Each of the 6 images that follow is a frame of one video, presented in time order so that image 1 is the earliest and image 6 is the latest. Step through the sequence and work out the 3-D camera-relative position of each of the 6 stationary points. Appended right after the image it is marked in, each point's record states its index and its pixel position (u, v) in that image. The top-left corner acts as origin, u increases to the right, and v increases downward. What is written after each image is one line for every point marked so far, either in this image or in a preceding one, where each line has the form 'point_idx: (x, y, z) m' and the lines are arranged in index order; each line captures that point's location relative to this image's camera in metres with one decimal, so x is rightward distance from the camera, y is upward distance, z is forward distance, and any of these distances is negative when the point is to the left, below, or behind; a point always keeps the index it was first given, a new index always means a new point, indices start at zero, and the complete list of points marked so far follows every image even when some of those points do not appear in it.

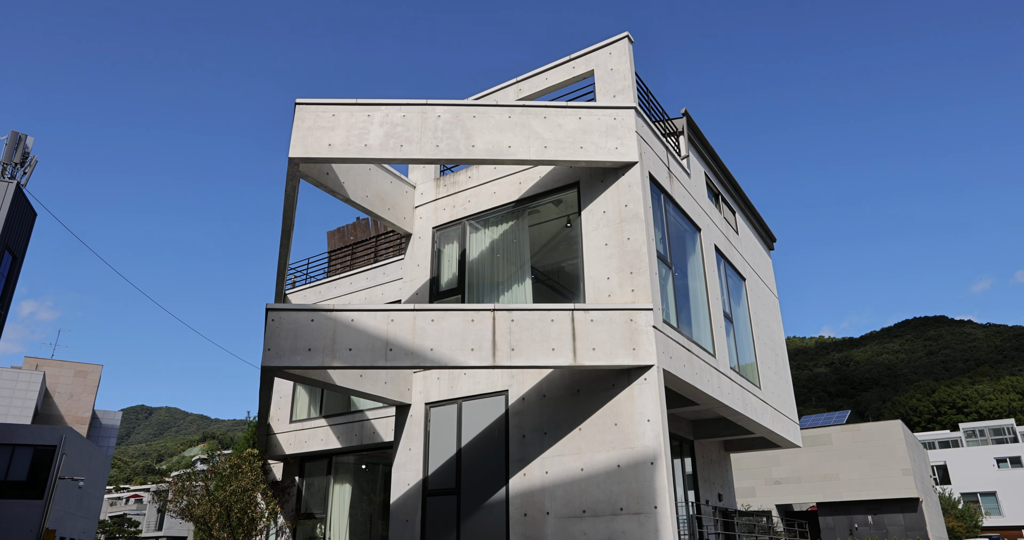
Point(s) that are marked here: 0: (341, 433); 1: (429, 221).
0: (-4.1, -3.9, +15.3) m
1: (-1.6, +0.9, +12.3) m
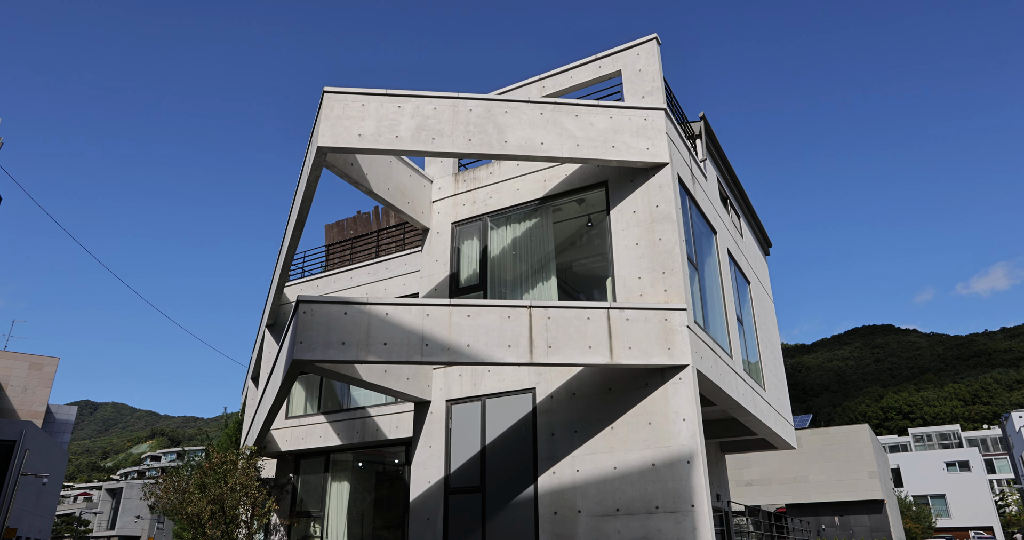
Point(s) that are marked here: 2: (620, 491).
0: (-4.1, -3.8, +15.0) m
1: (-1.2, +1.0, +12.2) m
2: (+1.5, -3.0, +8.7) m
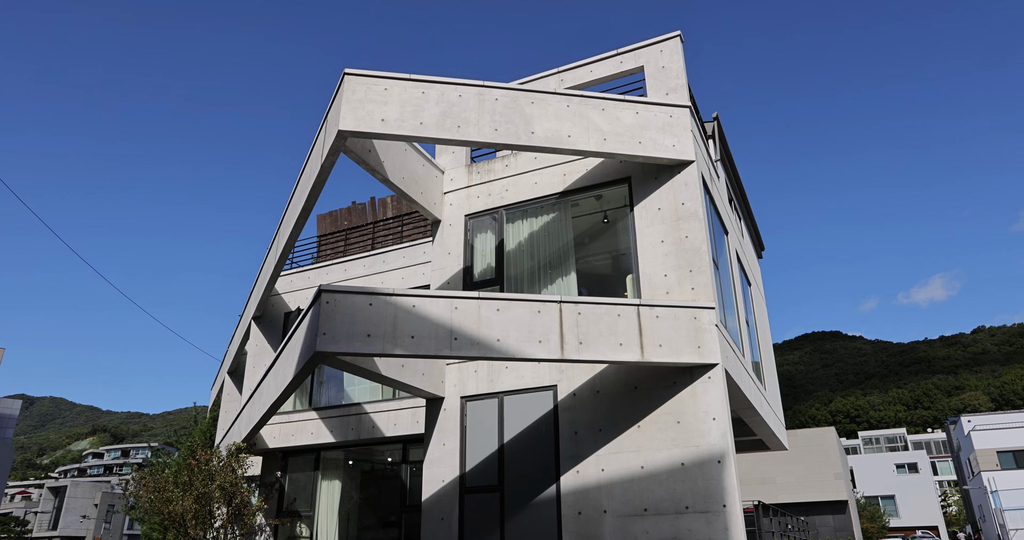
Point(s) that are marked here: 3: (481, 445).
0: (-4.1, -3.6, +14.6) m
1: (-1.0, +1.1, +11.8) m
2: (+1.8, -3.0, +8.6) m
3: (-0.5, -2.7, +9.9) m
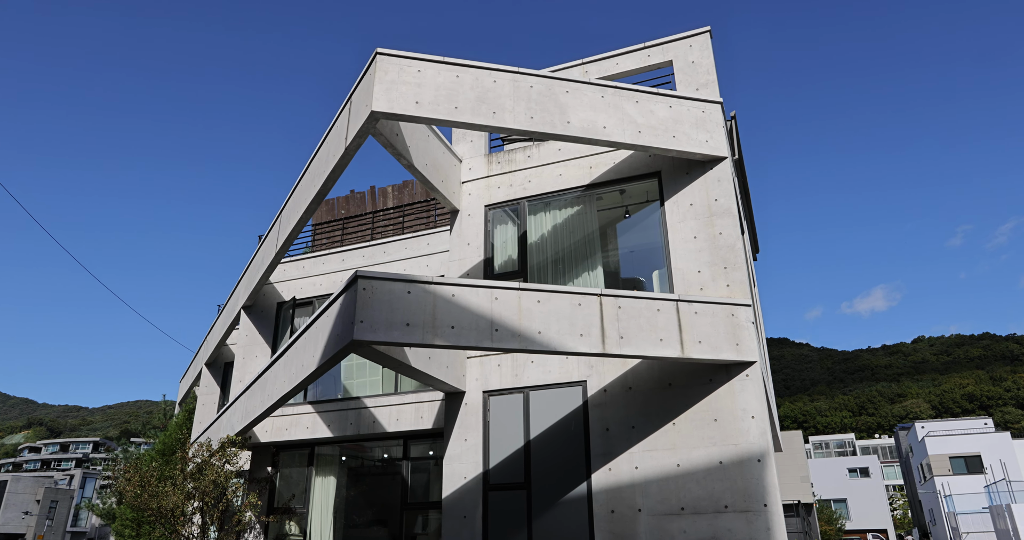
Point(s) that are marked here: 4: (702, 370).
0: (-4.0, -3.4, +14.1) m
1: (-0.6, +1.3, +11.5) m
2: (+2.3, -2.9, +8.4) m
3: (-0.1, -2.6, +9.6) m
4: (+2.7, -1.4, +8.9) m
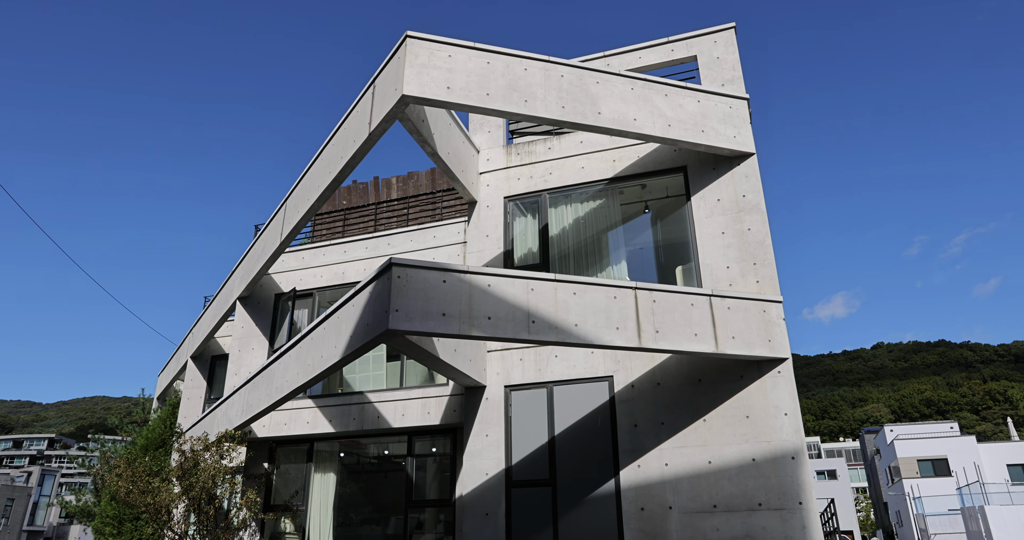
0: (-3.9, -3.2, +13.7) m
1: (-0.2, +1.4, +11.3) m
2: (+2.7, -2.8, +8.3) m
3: (+0.2, -2.5, +9.4) m
4: (+3.1, -1.3, +8.8) m
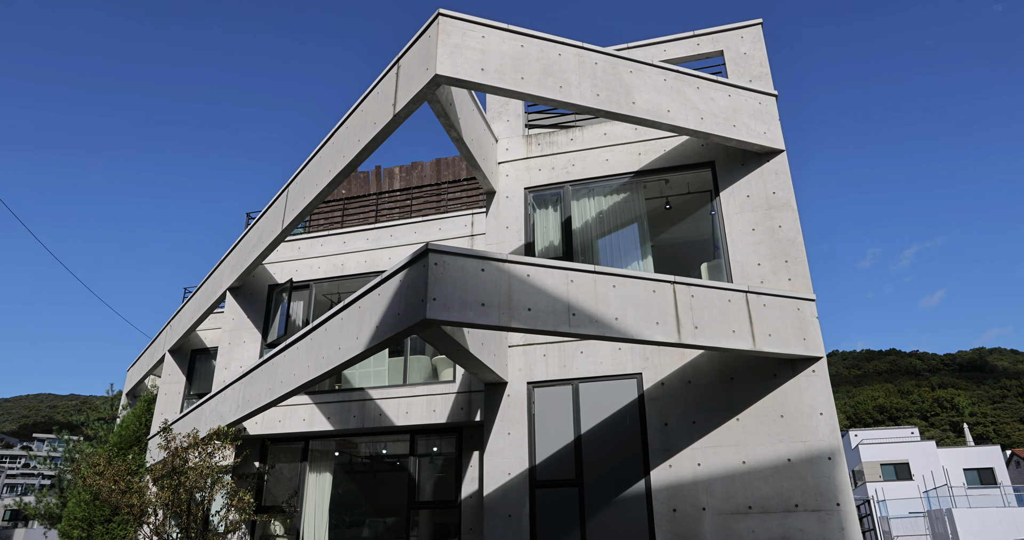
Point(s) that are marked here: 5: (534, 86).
0: (-3.7, -3.0, +13.1) m
1: (+0.1, +1.5, +11.0) m
2: (+3.1, -2.8, +8.1) m
3: (+0.6, -2.4, +9.1) m
4: (+3.5, -1.3, +8.6) m
5: (+0.3, +2.5, +8.7) m
